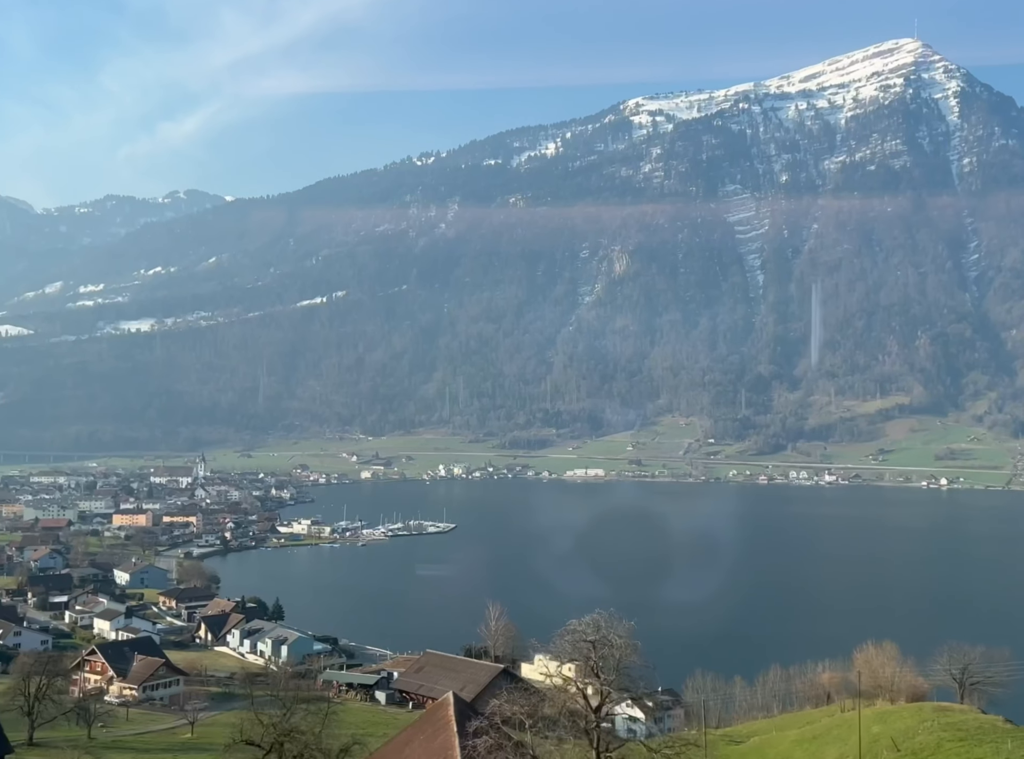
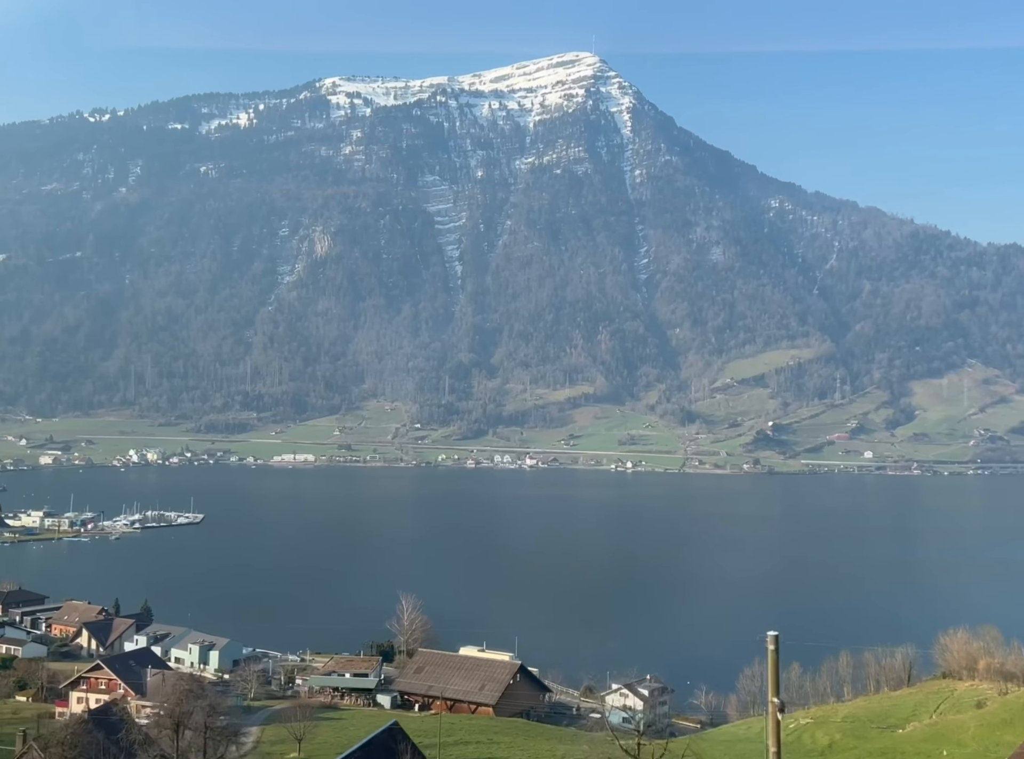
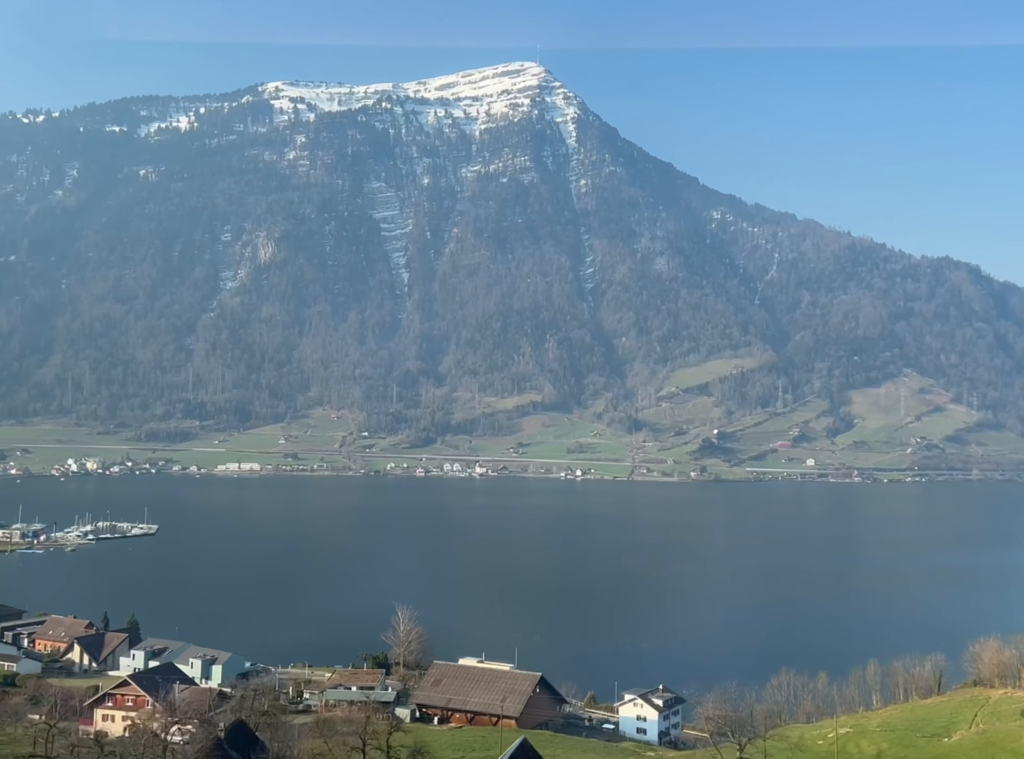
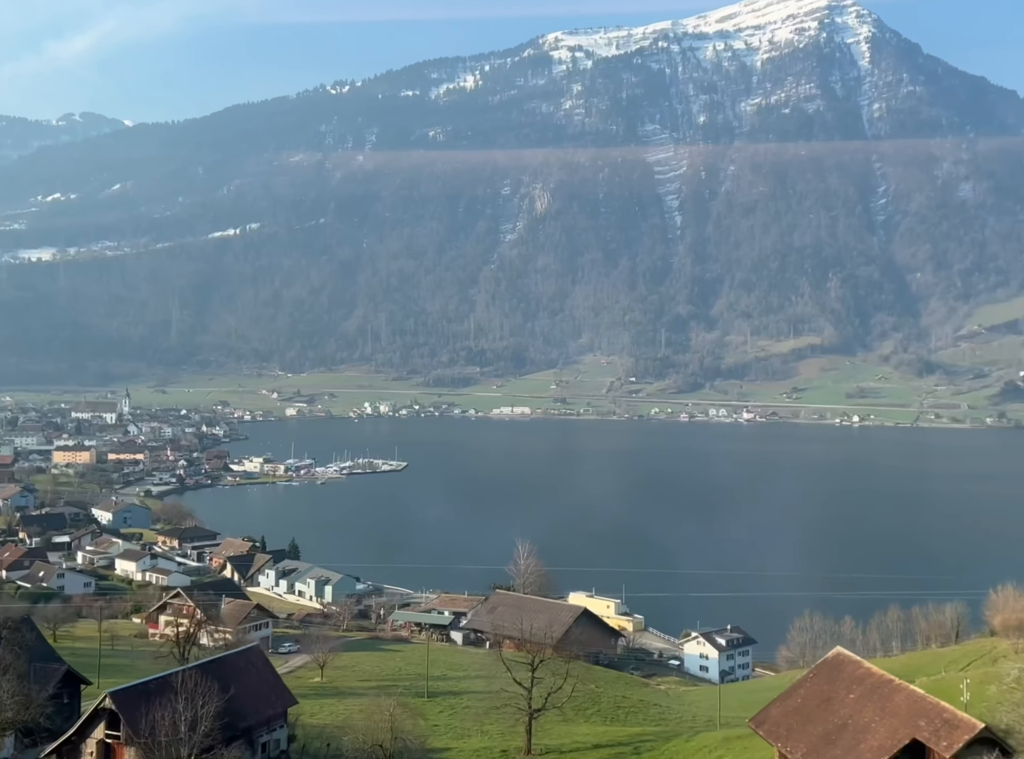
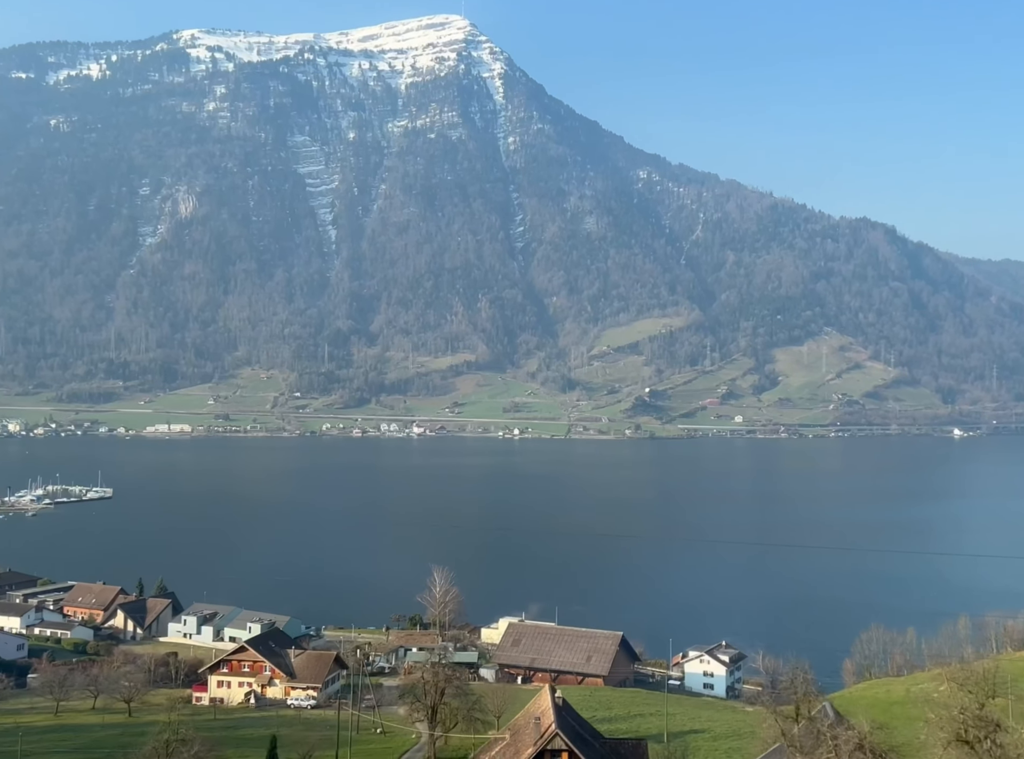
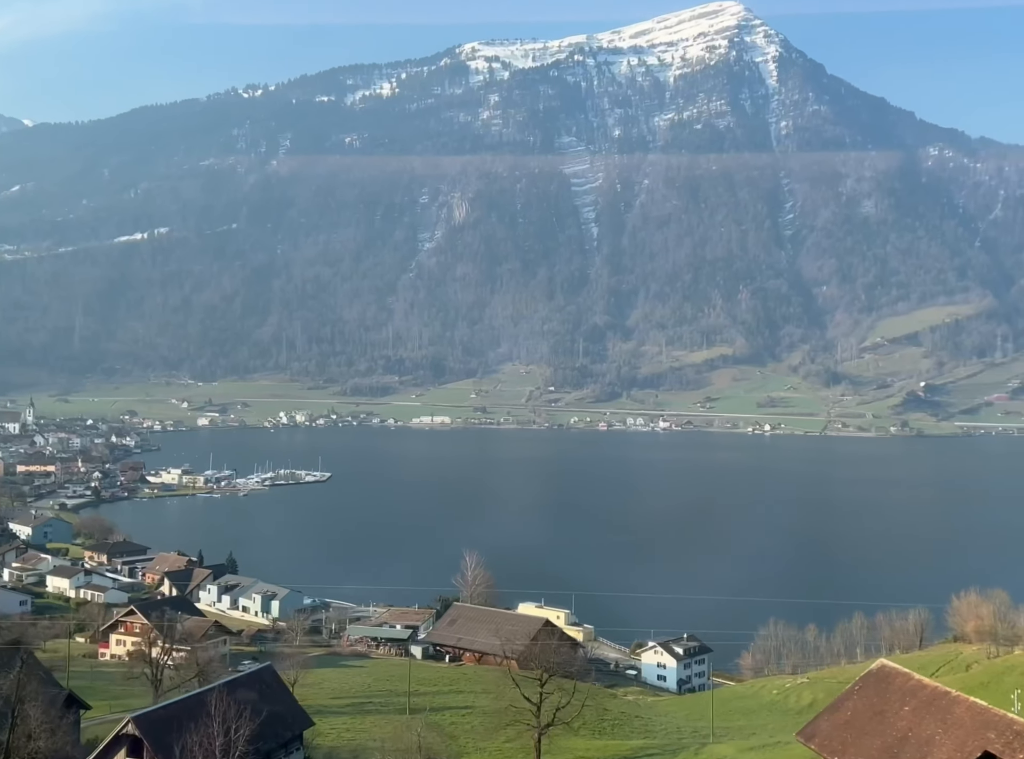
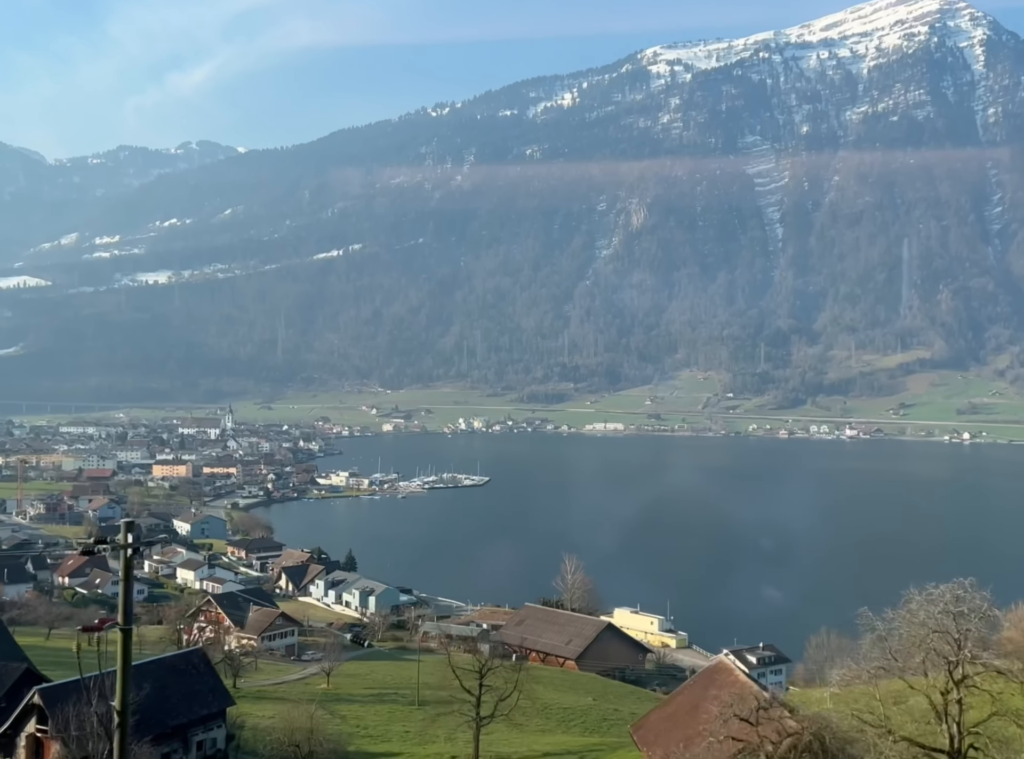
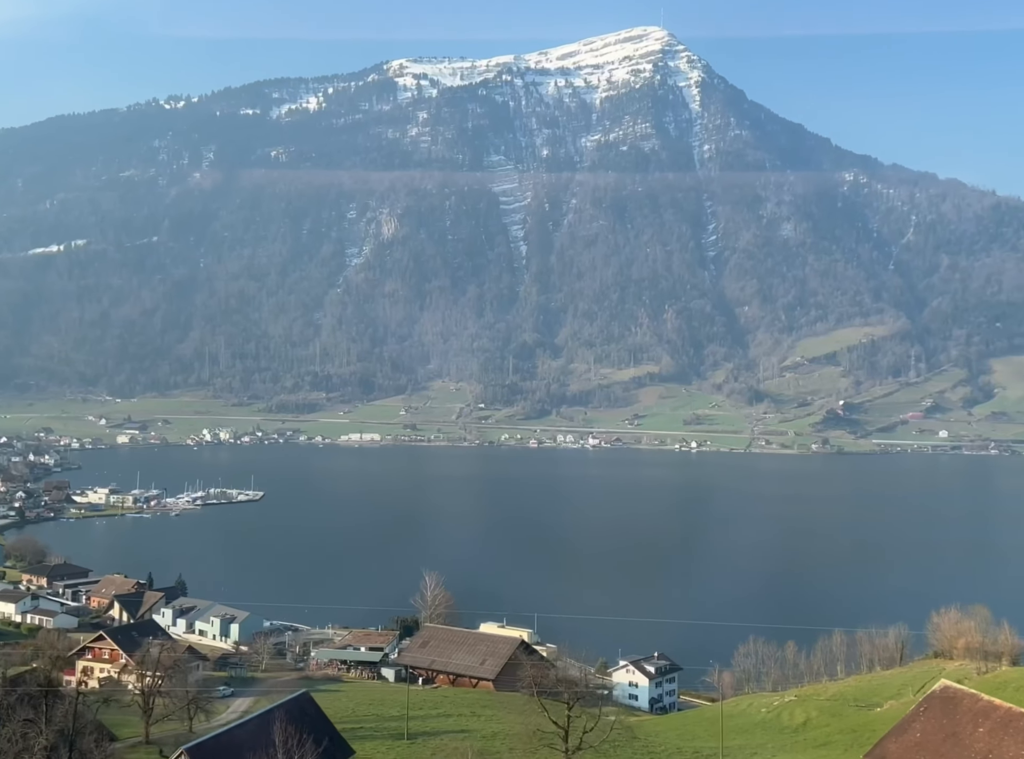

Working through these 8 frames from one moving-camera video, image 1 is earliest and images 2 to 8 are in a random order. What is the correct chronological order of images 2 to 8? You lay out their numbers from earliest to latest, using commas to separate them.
7, 4, 6, 8, 2, 3, 5
